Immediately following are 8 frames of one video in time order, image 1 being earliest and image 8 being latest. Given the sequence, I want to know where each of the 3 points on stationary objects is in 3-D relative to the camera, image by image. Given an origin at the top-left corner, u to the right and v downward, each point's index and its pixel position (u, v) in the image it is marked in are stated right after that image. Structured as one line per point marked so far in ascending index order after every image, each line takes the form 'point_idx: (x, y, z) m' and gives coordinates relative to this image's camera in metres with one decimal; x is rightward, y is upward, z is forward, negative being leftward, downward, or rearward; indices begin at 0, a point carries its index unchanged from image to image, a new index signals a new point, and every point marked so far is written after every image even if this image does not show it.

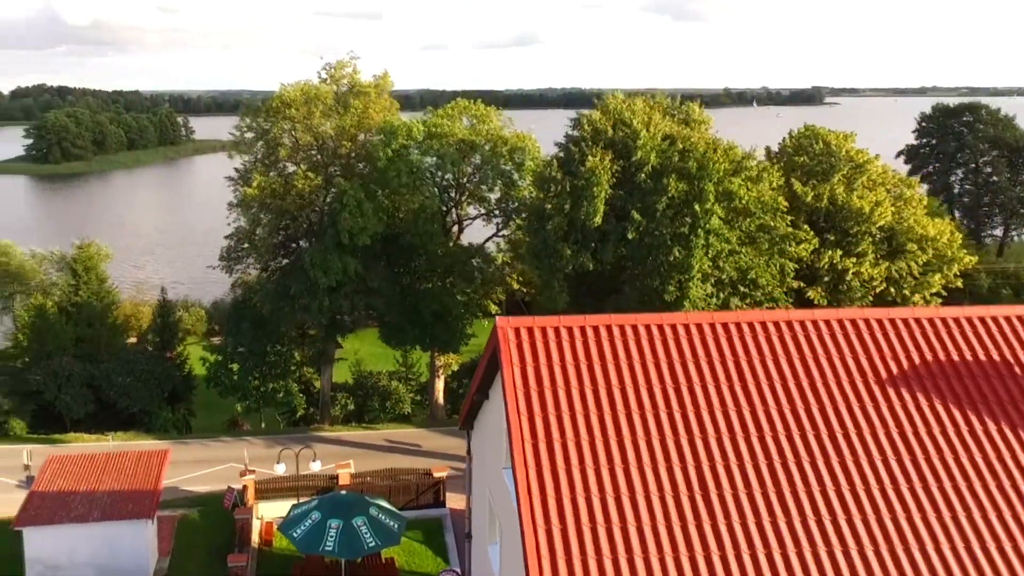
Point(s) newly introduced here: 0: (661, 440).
0: (+1.1, -1.5, +8.7) m
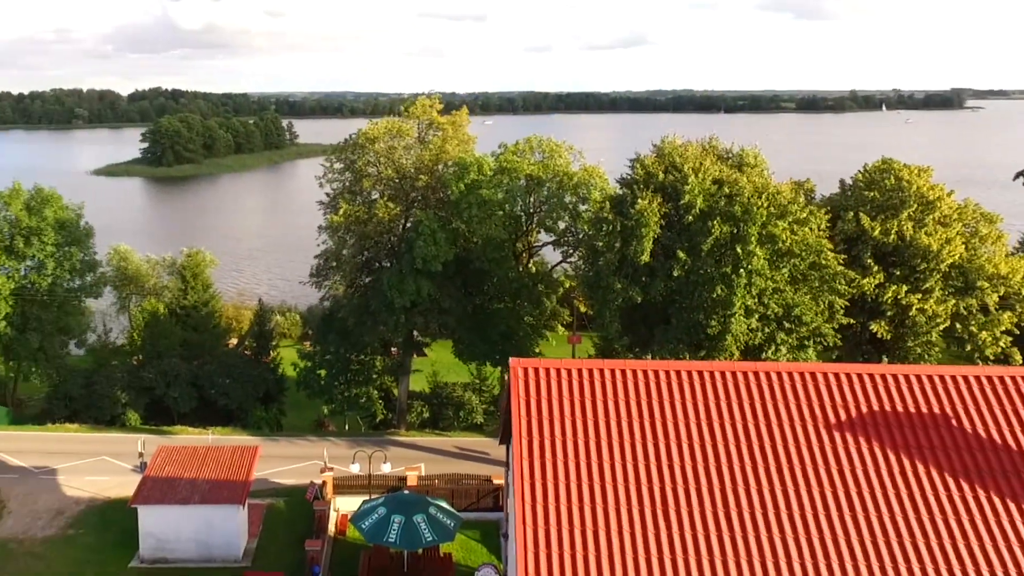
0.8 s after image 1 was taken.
0: (+1.3, -2.1, +10.7) m
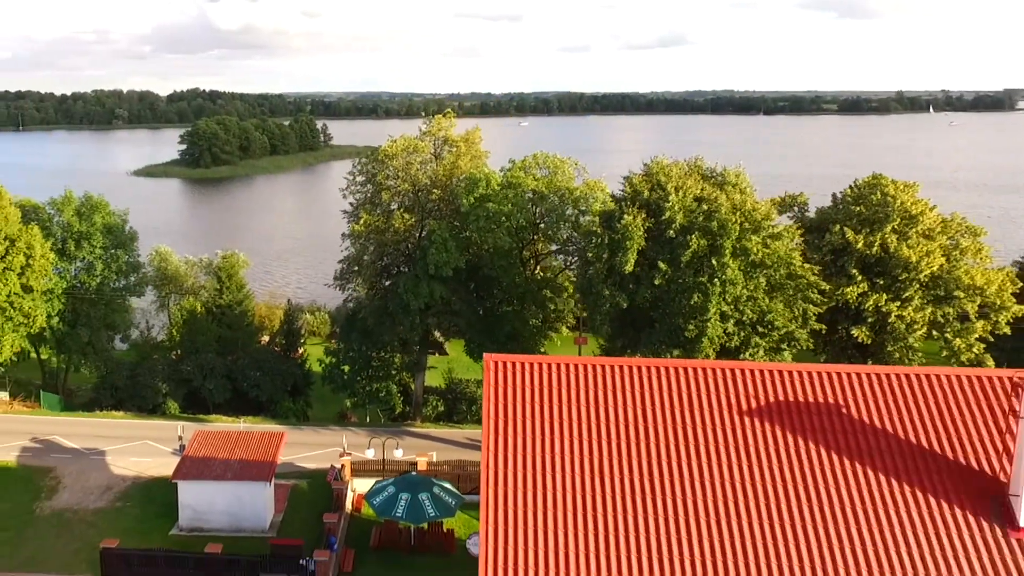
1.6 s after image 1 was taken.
0: (+0.9, -2.2, +13.1) m
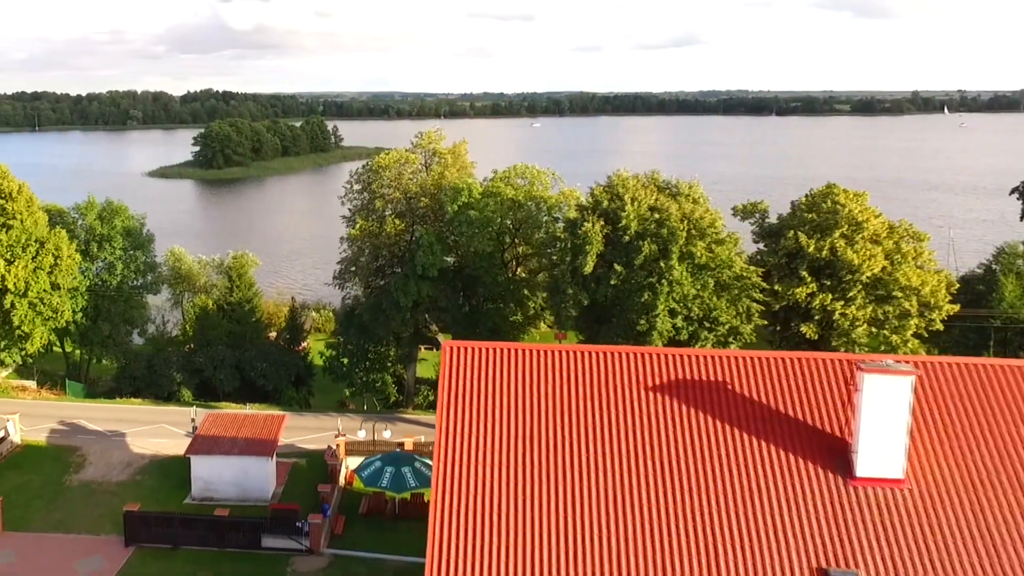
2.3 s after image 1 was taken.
0: (0.0, -2.2, +16.1) m
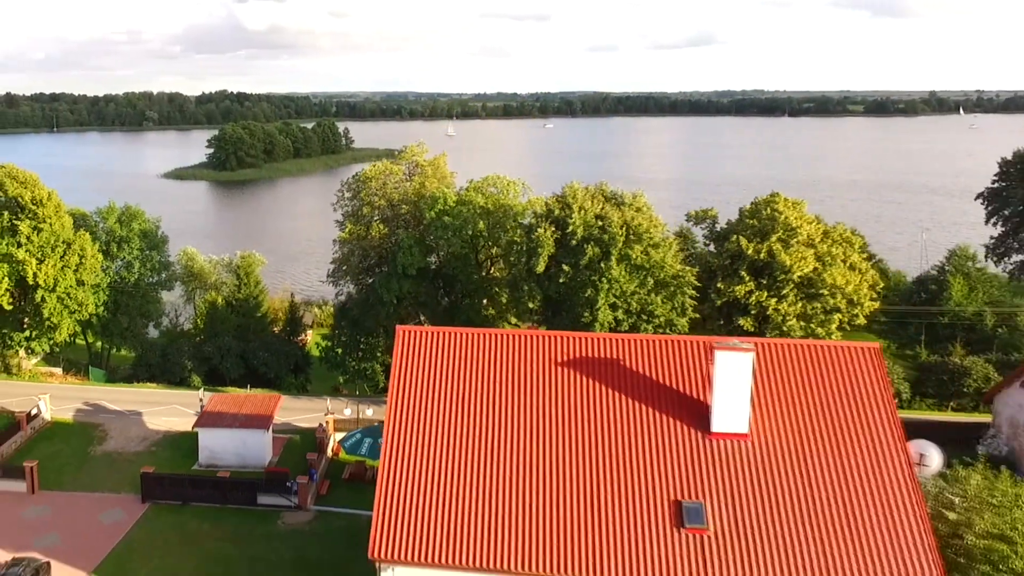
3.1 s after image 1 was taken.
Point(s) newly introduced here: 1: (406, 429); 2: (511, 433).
0: (-1.4, -2.1, +20.3) m
1: (-2.2, -3.0, +19.6) m
2: (0.0, -3.1, +19.4) m
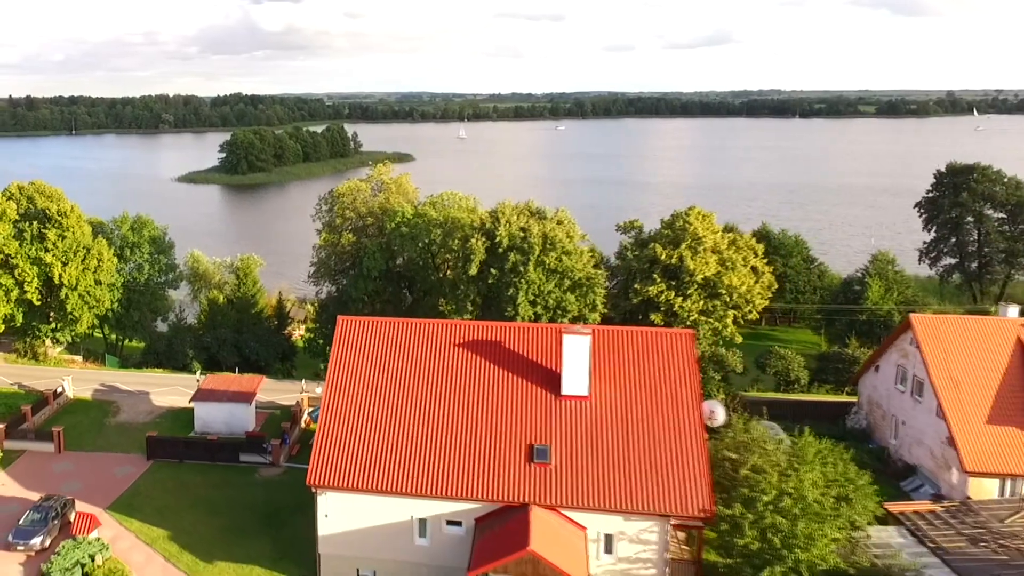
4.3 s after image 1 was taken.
0: (-4.0, -2.1, +26.9) m
1: (-4.9, -3.0, +26.2) m
2: (-2.7, -3.1, +26.0) m
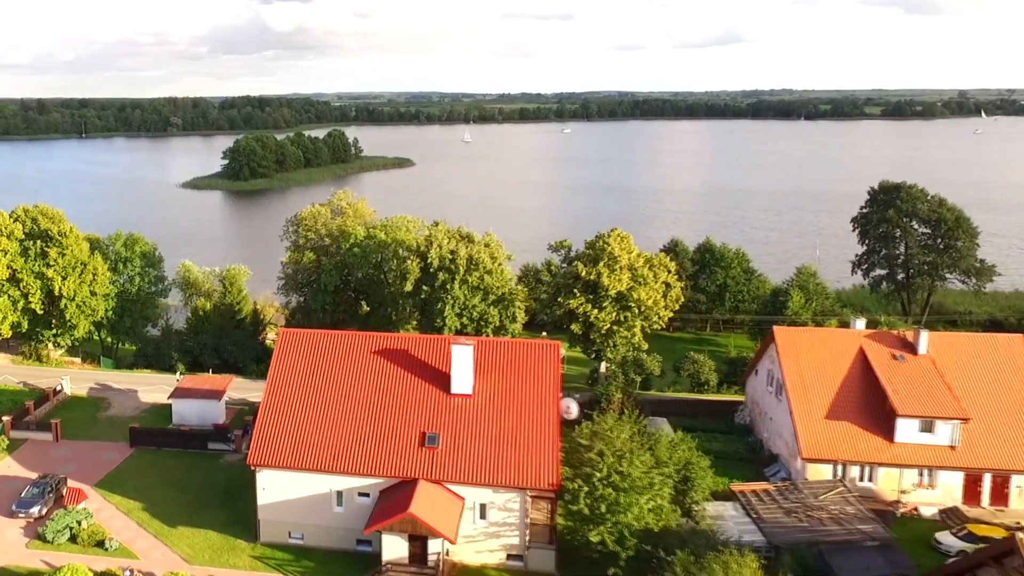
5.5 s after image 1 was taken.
0: (-7.5, -2.8, +33.3) m
1: (-8.3, -3.6, +32.6) m
2: (-6.1, -3.7, +32.4) m
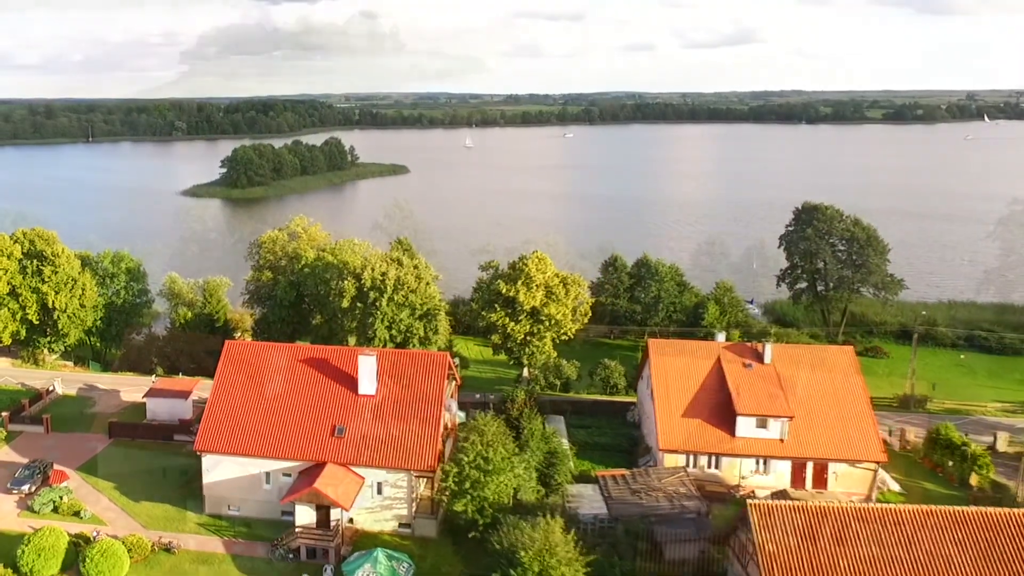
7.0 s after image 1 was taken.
0: (-11.9, -3.7, +41.0) m
1: (-12.8, -4.5, +40.4) m
2: (-10.6, -4.6, +40.1) m
